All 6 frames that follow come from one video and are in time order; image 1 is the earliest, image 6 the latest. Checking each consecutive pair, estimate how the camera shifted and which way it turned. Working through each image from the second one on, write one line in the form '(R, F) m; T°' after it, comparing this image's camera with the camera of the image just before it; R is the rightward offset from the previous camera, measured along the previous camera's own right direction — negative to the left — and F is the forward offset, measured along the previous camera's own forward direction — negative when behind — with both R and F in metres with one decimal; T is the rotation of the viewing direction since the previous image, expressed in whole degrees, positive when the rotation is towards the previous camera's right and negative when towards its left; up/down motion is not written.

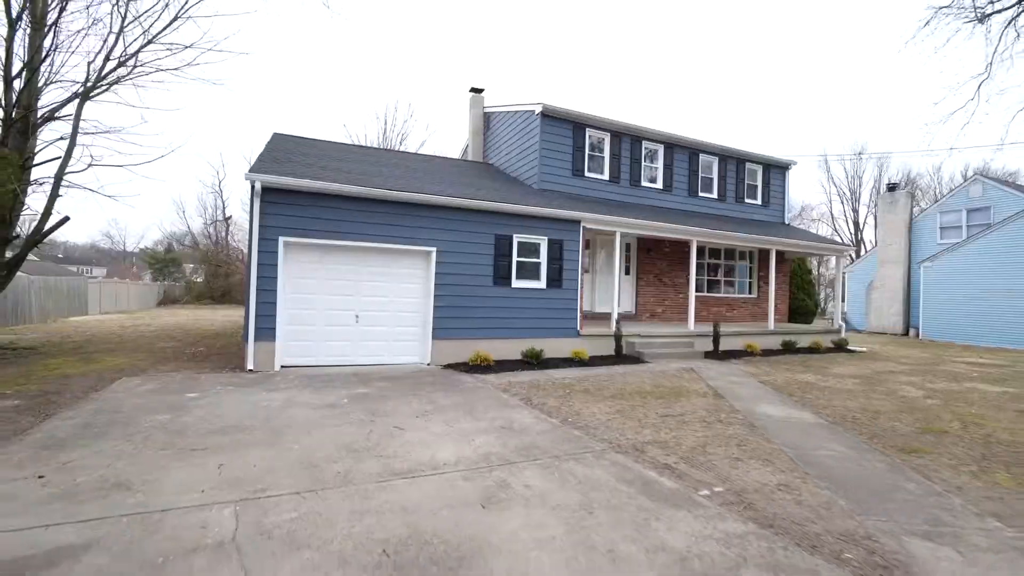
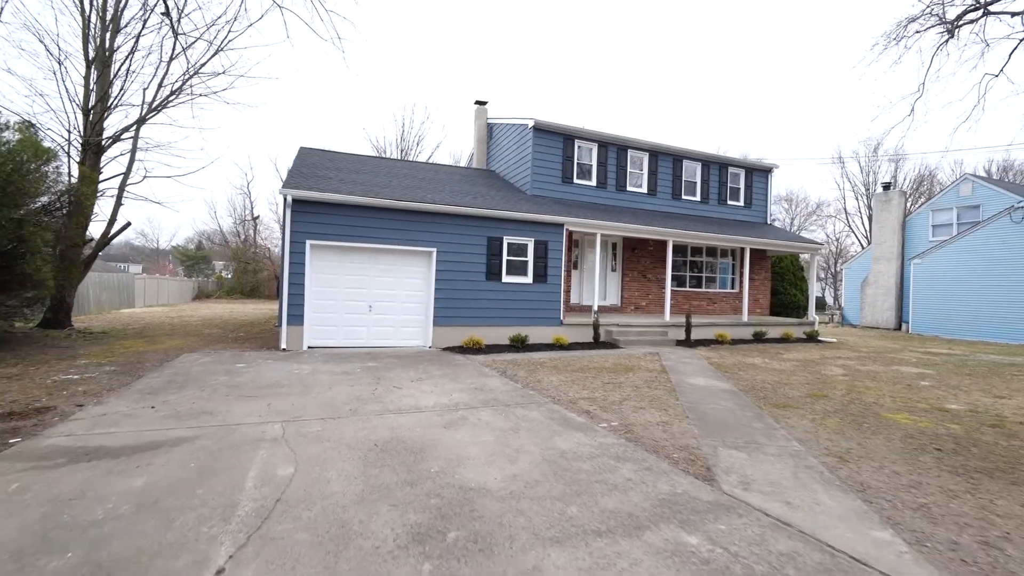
(+0.7, -1.6) m; -2°
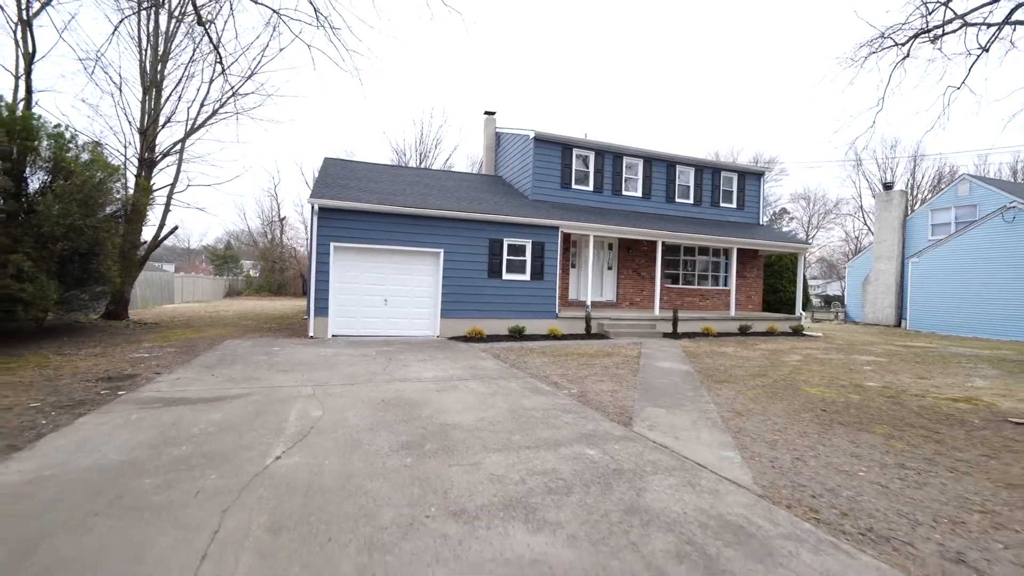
(+0.6, -1.3) m; -2°
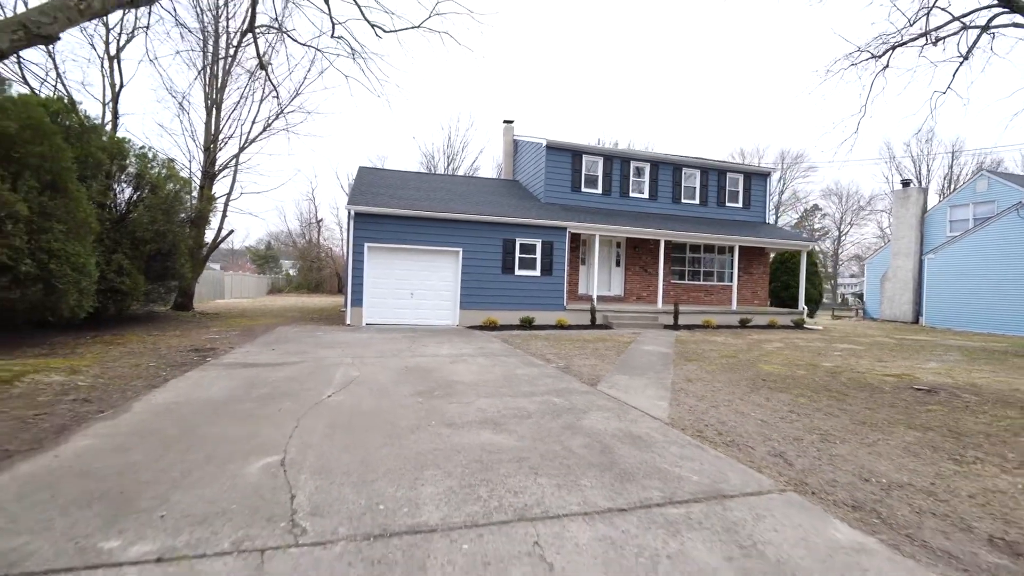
(+0.5, -1.5) m; -4°
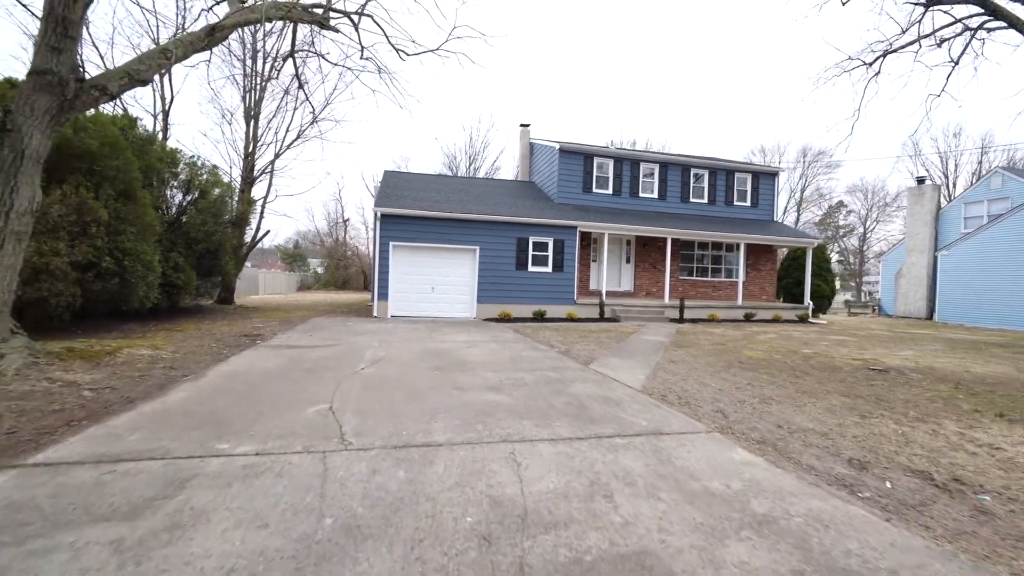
(+0.3, -1.1) m; -3°
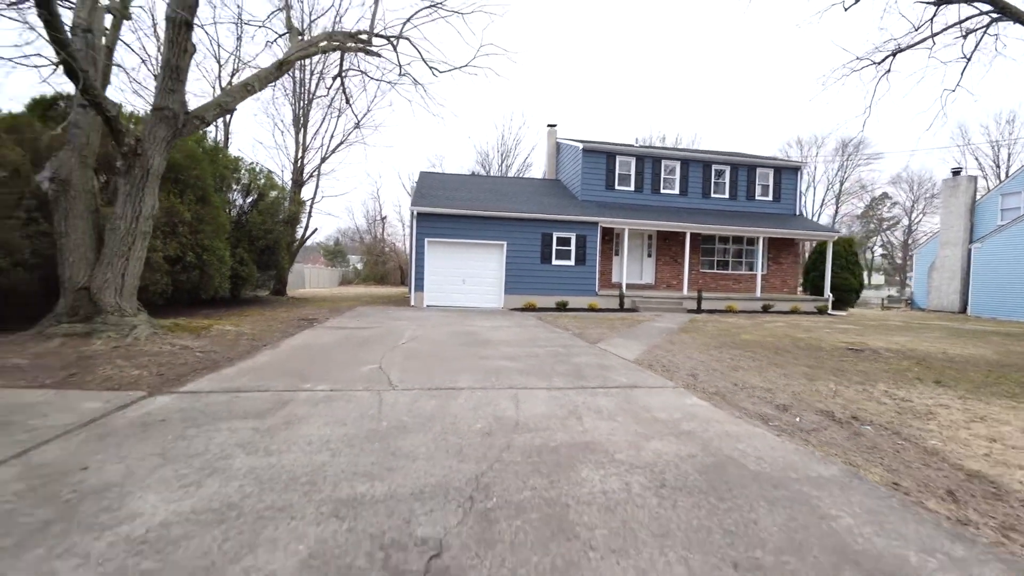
(+0.3, -1.2) m; -4°
